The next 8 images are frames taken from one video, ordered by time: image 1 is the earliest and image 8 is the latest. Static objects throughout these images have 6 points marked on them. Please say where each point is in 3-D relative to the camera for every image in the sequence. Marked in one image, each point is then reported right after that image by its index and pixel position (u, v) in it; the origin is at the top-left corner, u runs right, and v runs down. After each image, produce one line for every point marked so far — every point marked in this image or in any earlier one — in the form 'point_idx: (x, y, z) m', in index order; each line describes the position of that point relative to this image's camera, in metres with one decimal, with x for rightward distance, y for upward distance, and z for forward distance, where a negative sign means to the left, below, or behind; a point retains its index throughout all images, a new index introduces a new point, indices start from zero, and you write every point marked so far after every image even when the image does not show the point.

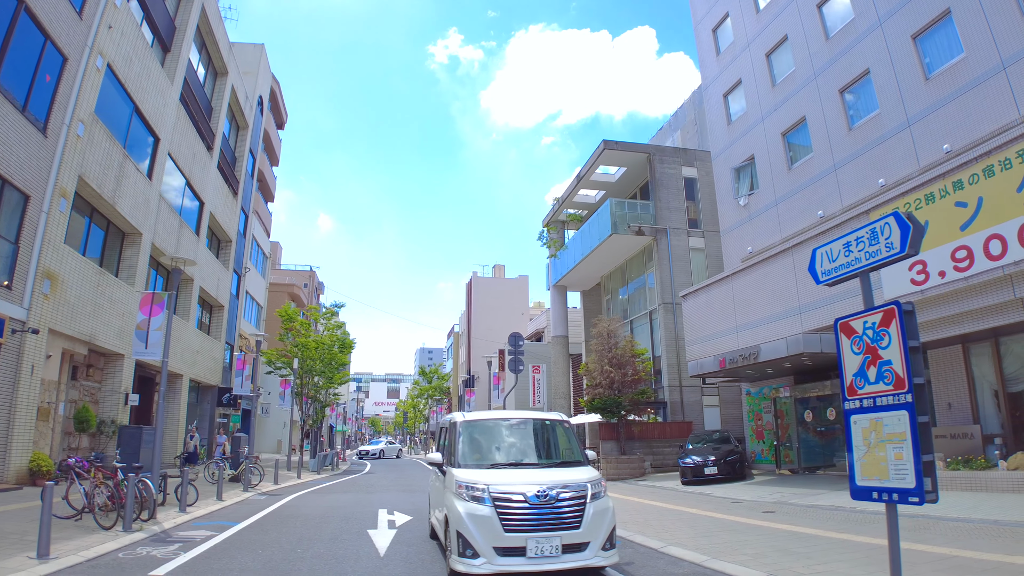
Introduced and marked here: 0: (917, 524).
0: (+6.3, -3.8, +9.3) m
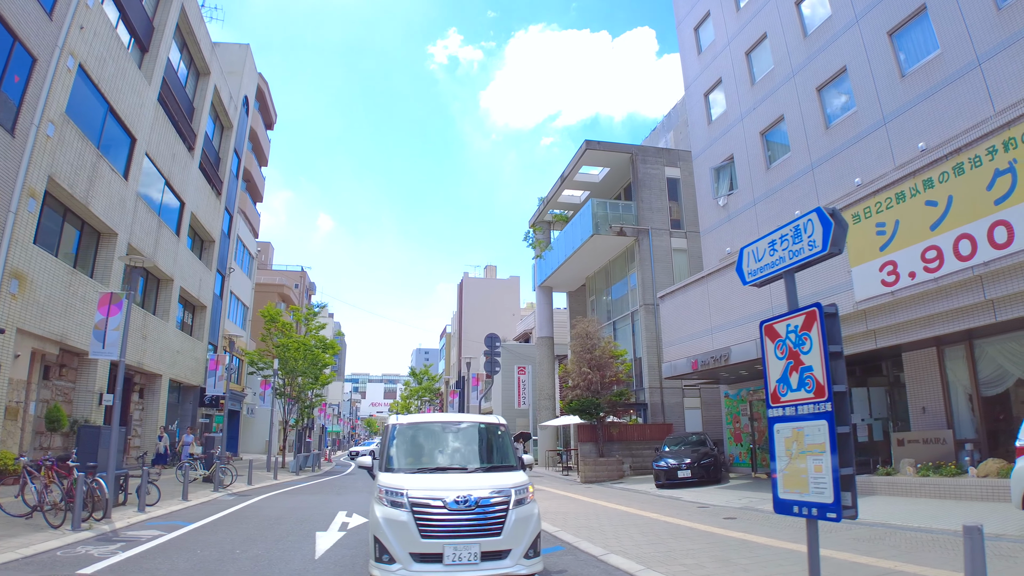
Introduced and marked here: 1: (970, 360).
0: (+5.5, -3.8, +9.0) m
1: (+9.8, -1.6, +12.9) m
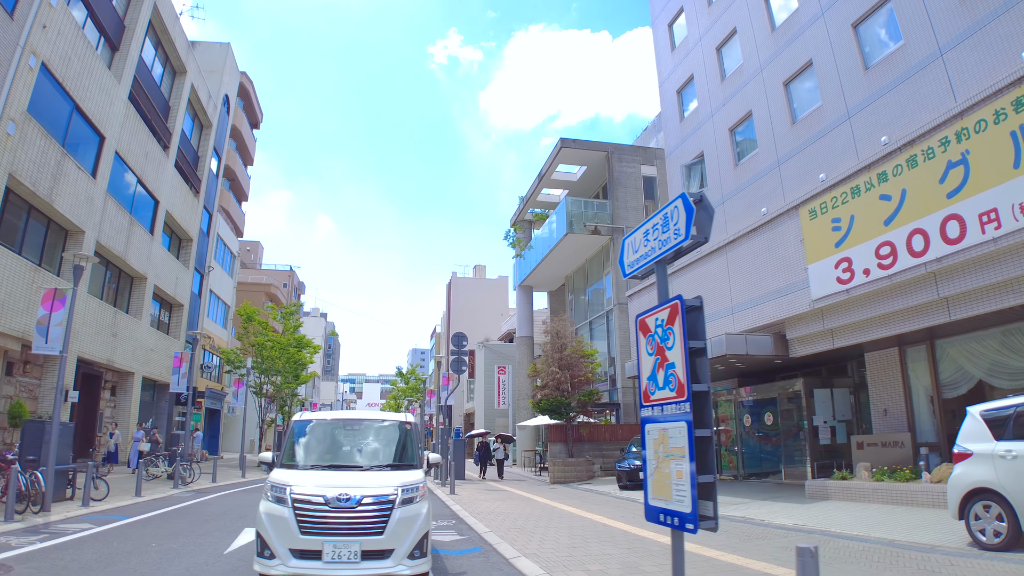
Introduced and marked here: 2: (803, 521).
0: (+4.3, -3.7, +8.7) m
1: (+8.7, -1.5, +12.5) m
2: (+5.0, -4.0, +10.2) m
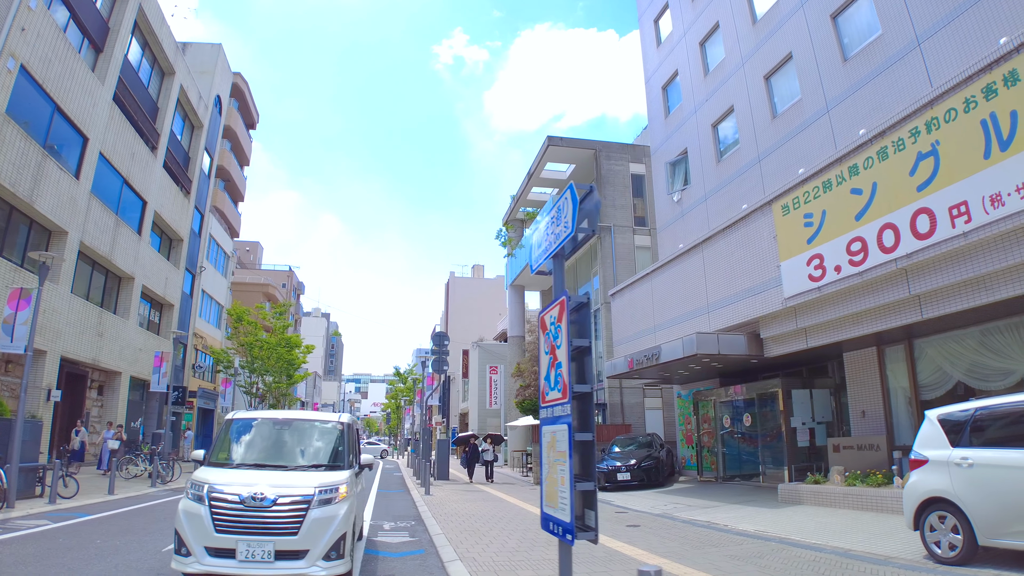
0: (+3.5, -3.7, +8.4) m
1: (+8.0, -1.5, +12.1) m
2: (+4.2, -4.0, +9.9) m
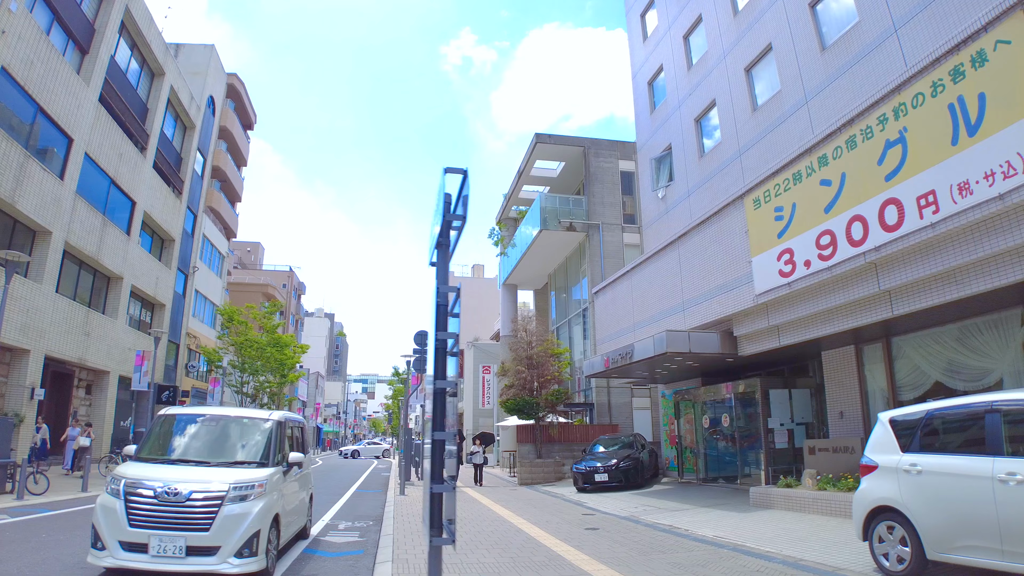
0: (+2.6, -3.6, +8.1) m
1: (+7.3, -1.4, +11.6) m
2: (+3.4, -3.9, +9.5) m
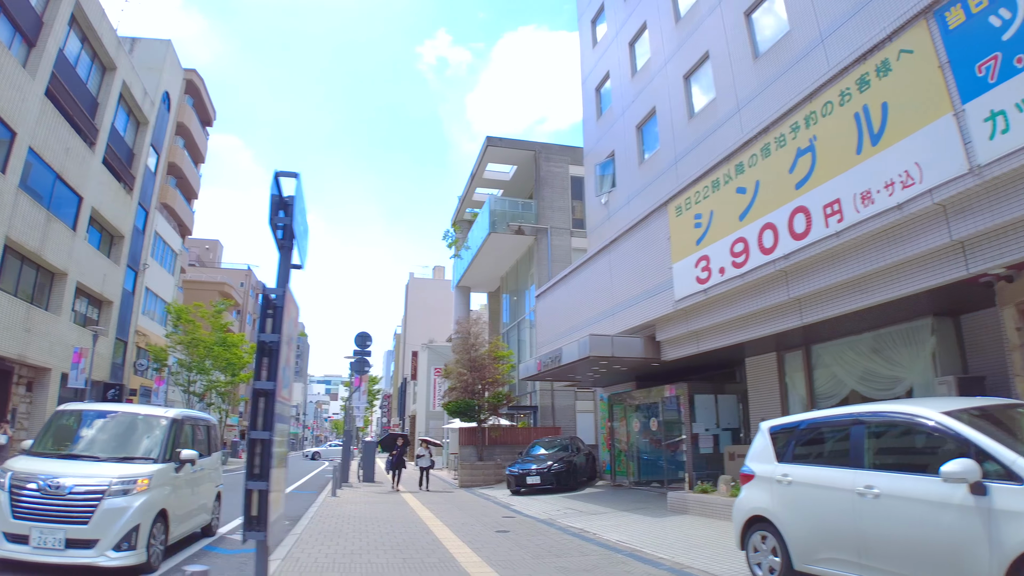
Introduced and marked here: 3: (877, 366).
0: (+1.2, -3.7, +8.1) m
1: (+5.8, -1.6, +11.8) m
2: (+1.9, -4.0, +9.6) m
3: (+6.5, -1.4, +10.8) m
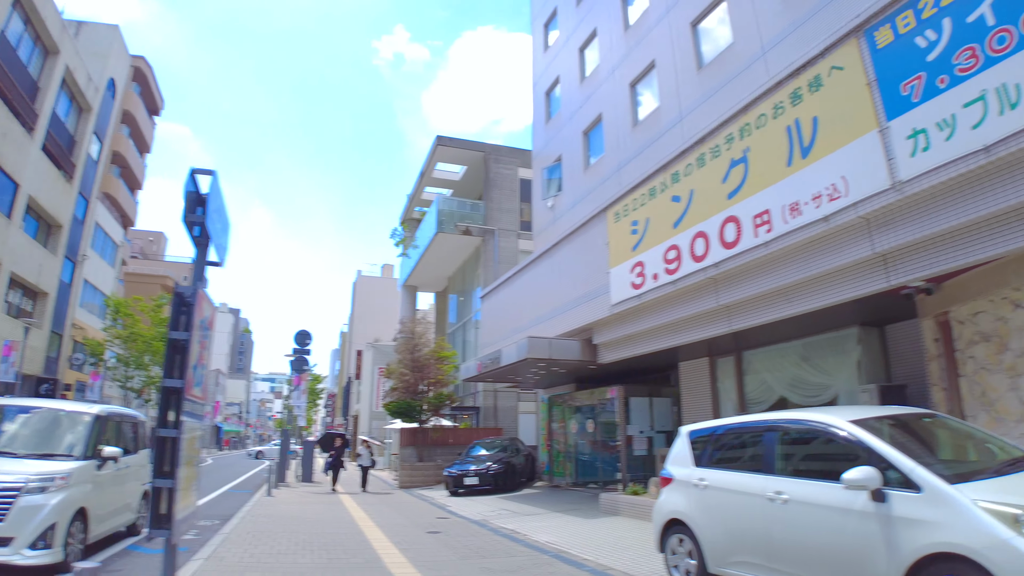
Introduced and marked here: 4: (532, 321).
0: (+0.2, -3.7, +8.2) m
1: (+4.5, -1.7, +12.2) m
2: (+0.8, -4.0, +9.7) m
3: (+5.4, -1.6, +11.3) m
4: (+0.6, -0.9, +15.5) m
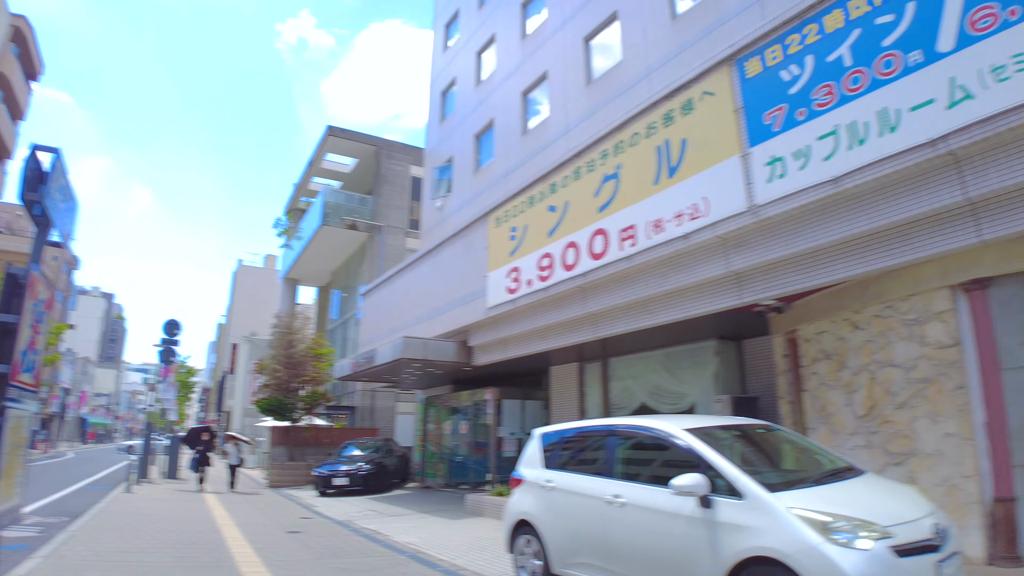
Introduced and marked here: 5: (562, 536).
0: (-1.8, -3.7, +8.1) m
1: (+1.9, -1.9, +12.8) m
2: (-1.5, -4.1, +9.7) m
3: (+2.9, -1.8, +12.0) m
4: (-2.5, -0.8, +15.4) m
5: (+0.6, -2.8, +6.9) m
